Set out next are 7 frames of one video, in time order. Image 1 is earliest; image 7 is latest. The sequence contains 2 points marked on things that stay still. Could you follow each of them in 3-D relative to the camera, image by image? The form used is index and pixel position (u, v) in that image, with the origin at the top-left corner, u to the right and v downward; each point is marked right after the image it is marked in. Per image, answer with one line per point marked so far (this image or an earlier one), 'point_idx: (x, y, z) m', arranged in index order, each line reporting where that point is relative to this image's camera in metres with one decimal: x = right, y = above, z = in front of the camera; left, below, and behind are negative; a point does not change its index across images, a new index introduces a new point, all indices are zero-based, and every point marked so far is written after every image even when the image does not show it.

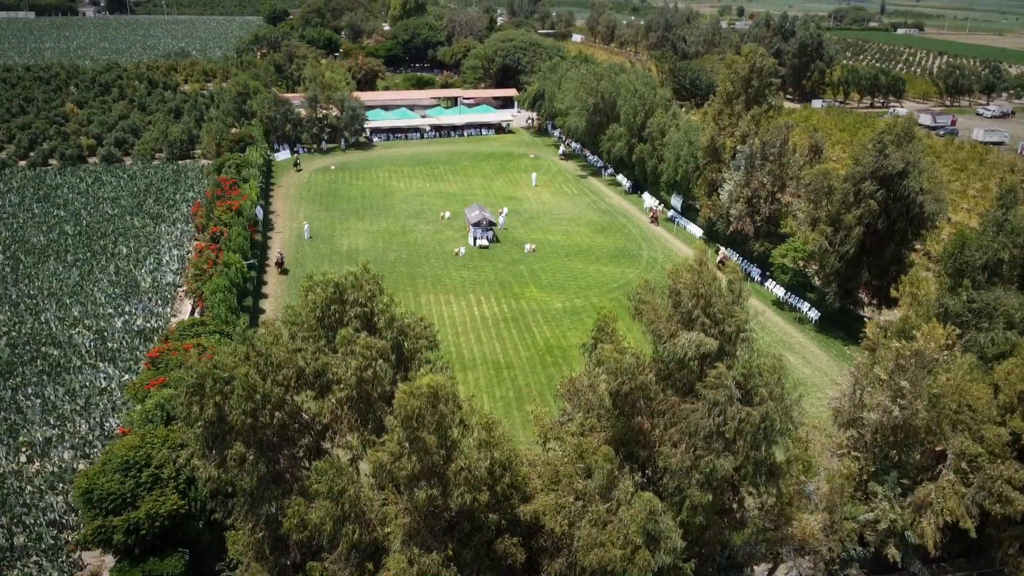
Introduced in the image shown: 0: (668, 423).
0: (+3.3, -2.8, +15.2) m
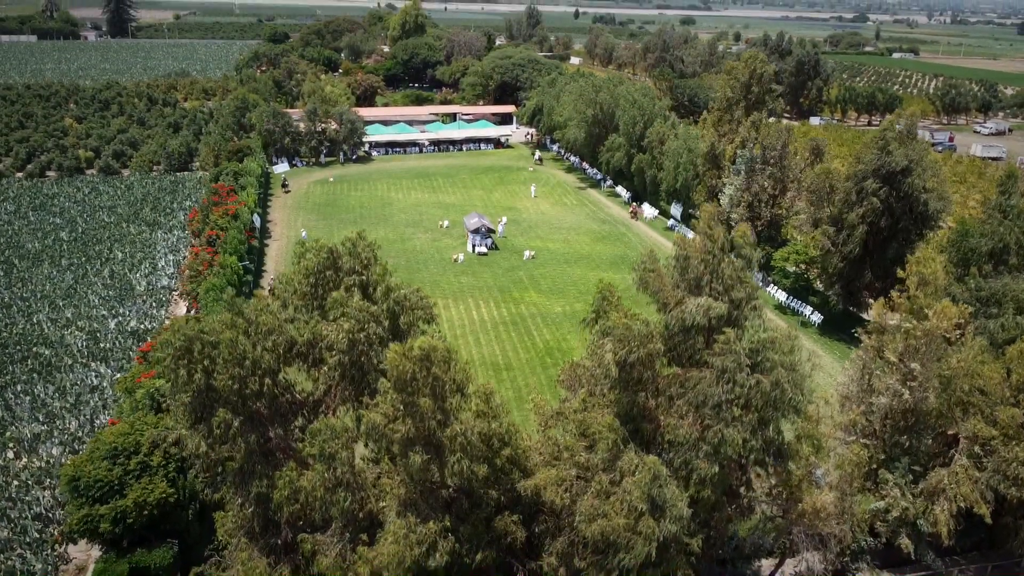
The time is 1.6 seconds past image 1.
0: (+3.3, -2.1, +14.7) m
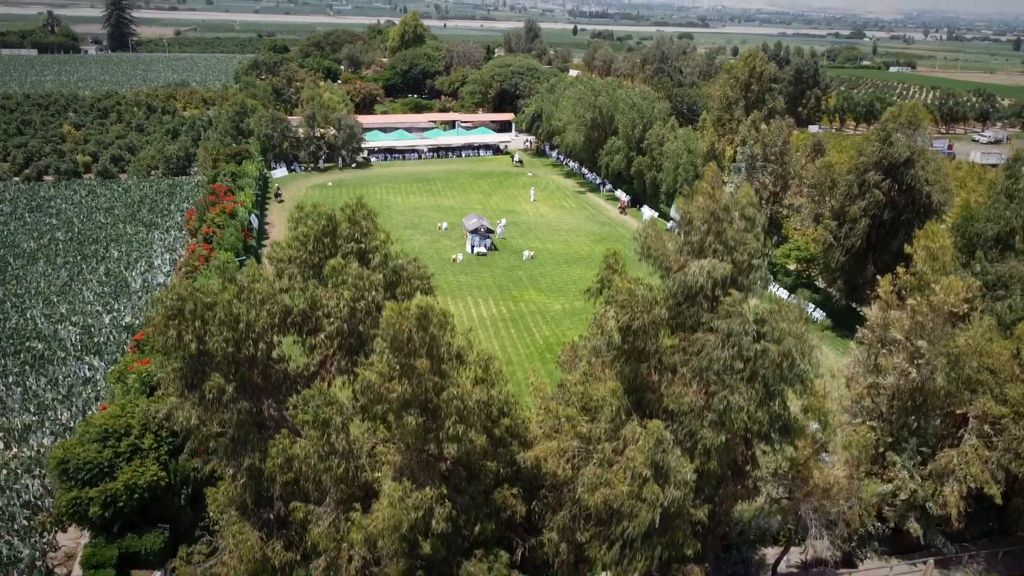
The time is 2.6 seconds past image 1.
0: (+3.3, -1.5, +14.3) m
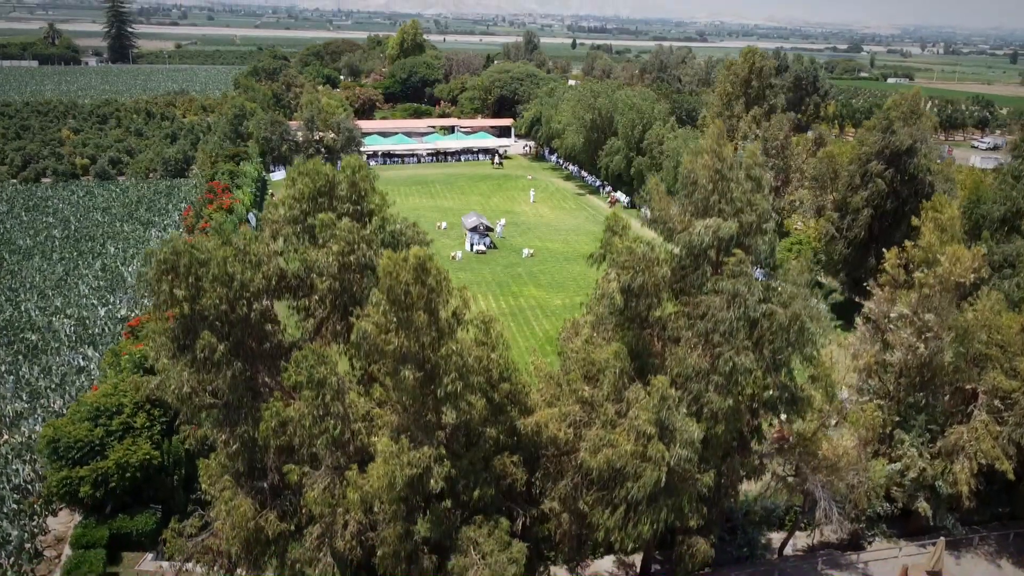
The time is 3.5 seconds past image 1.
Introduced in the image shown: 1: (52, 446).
0: (+3.3, -0.7, +14.0) m
1: (-12.0, -4.1, +19.0) m
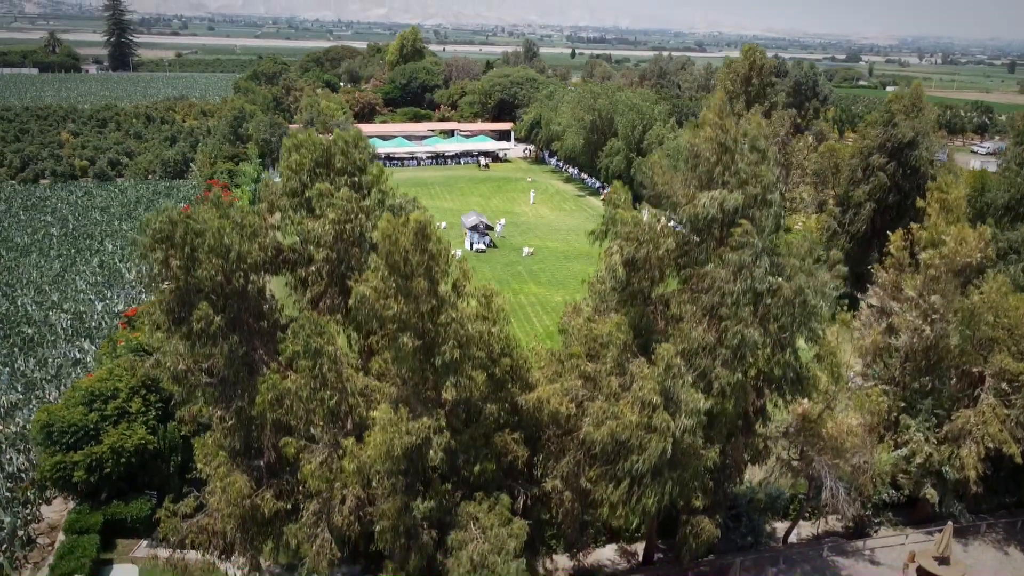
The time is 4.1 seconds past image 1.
0: (+3.3, -0.2, +13.7) m
1: (-12.0, -3.7, +18.7) m
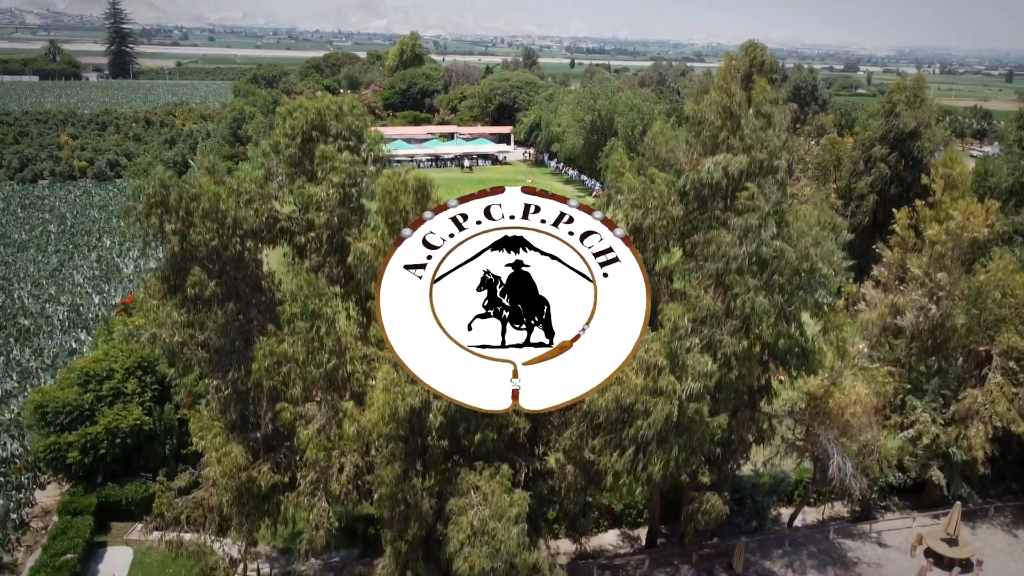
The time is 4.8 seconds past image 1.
0: (+3.4, +0.4, +13.5) m
1: (-12.0, -3.1, +18.4) m
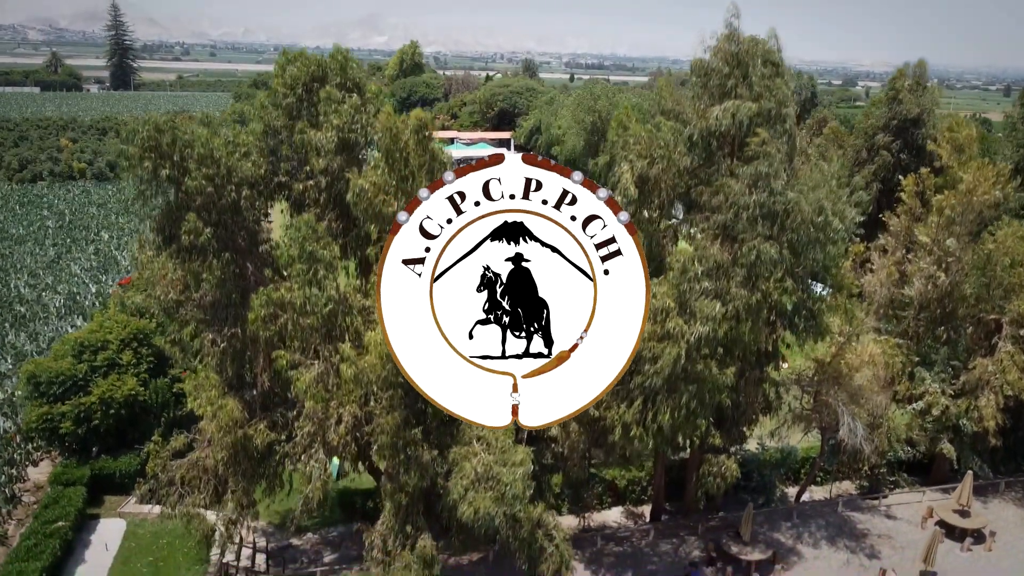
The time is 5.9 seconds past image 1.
0: (+3.4, +1.3, +13.2) m
1: (-11.9, -2.3, +18.1) m
